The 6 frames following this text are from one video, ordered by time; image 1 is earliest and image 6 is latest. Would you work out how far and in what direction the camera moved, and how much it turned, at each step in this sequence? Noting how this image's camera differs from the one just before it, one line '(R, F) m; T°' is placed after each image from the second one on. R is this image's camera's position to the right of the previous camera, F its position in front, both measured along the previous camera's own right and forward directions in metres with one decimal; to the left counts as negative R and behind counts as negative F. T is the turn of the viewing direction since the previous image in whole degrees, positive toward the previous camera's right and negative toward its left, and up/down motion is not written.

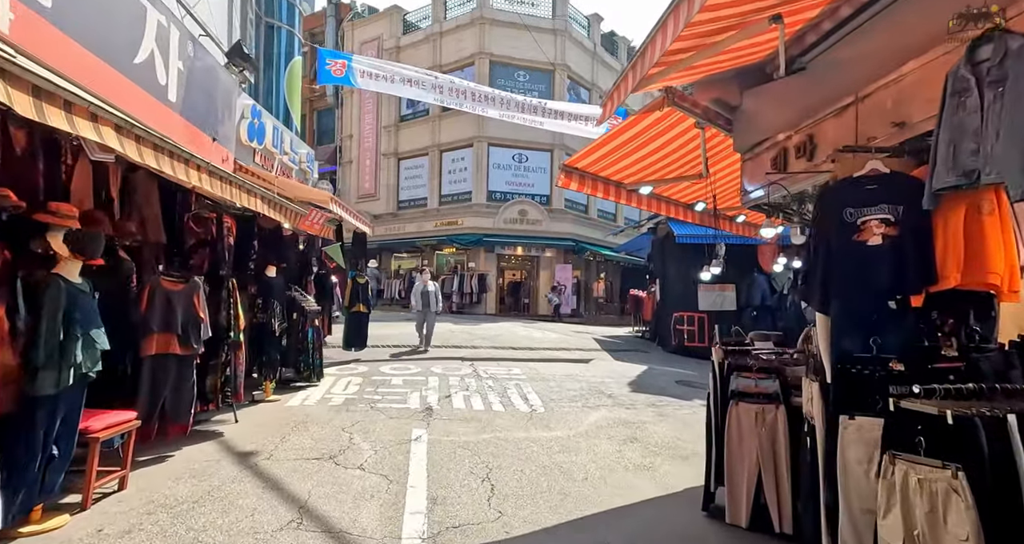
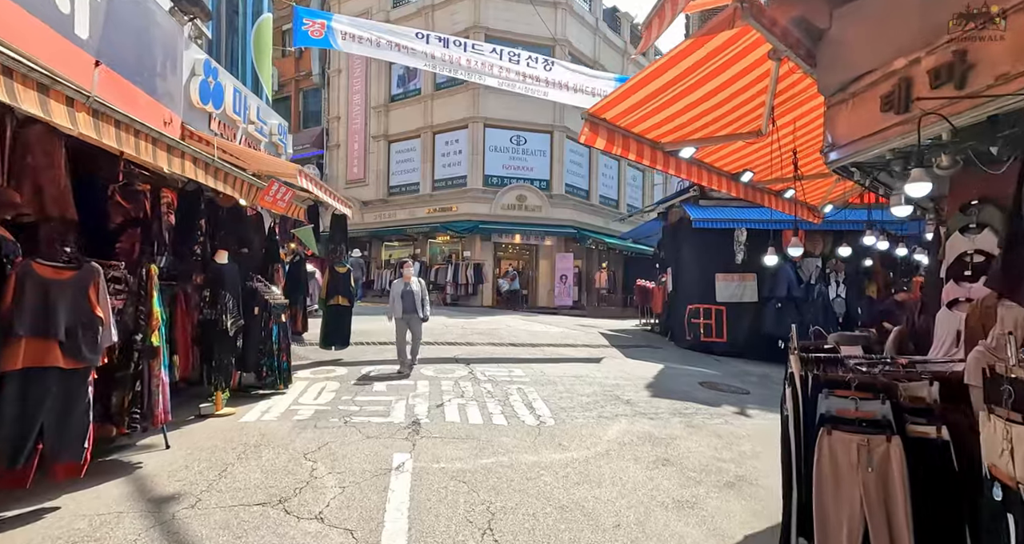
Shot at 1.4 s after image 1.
(-0.1, +1.1) m; +1°
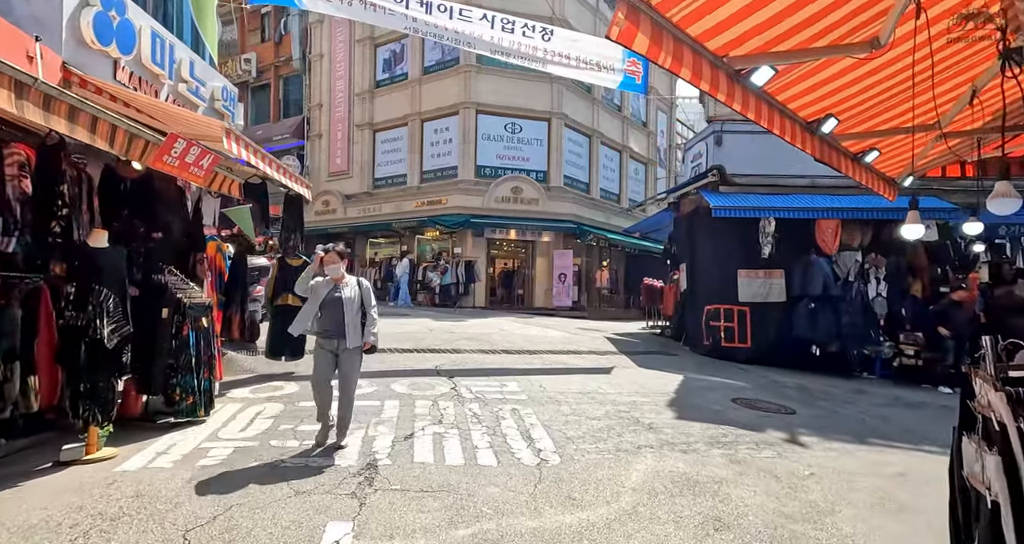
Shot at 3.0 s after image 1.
(0.0, +1.4) m; +1°
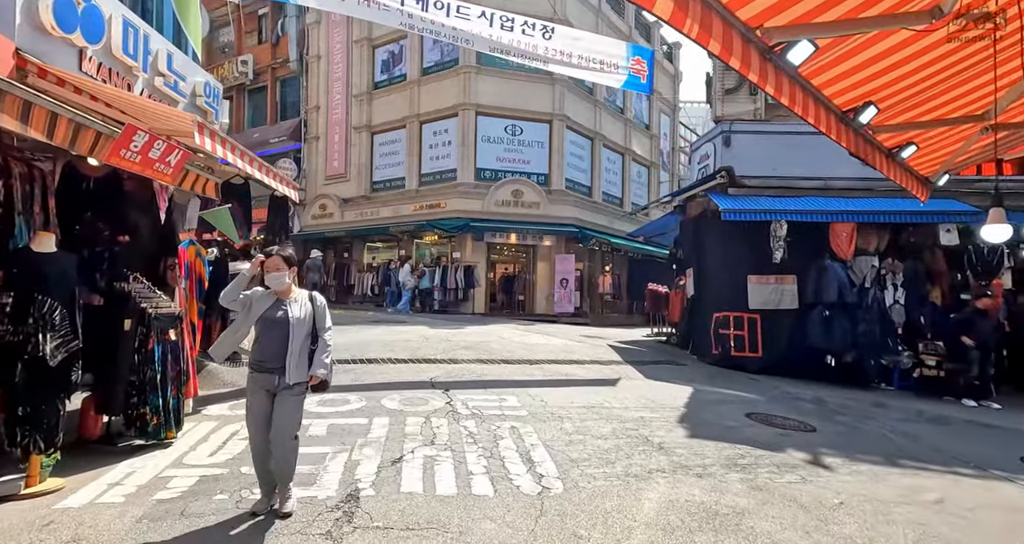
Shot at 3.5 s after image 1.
(0.0, +0.4) m; 0°
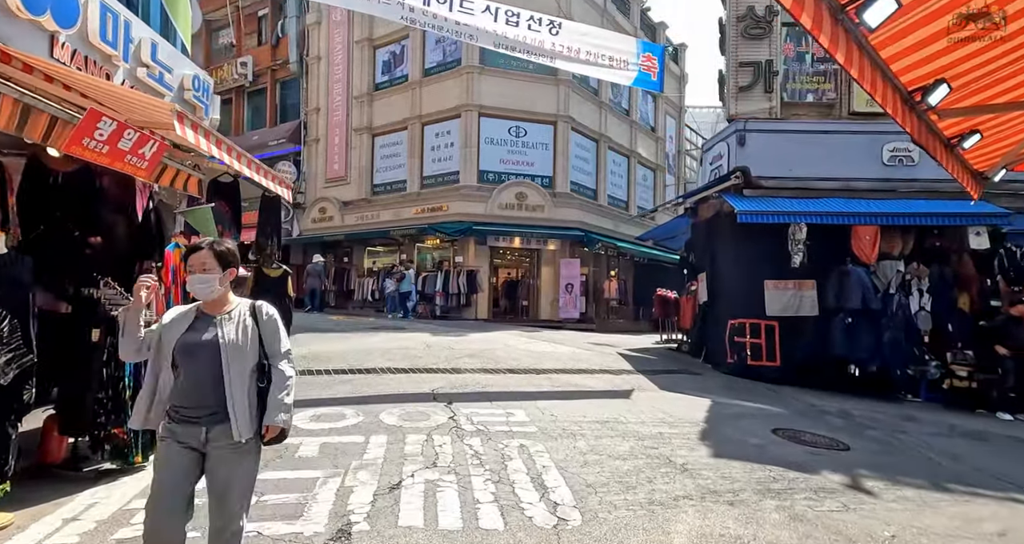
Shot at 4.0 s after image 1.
(-0.1, +0.4) m; 0°
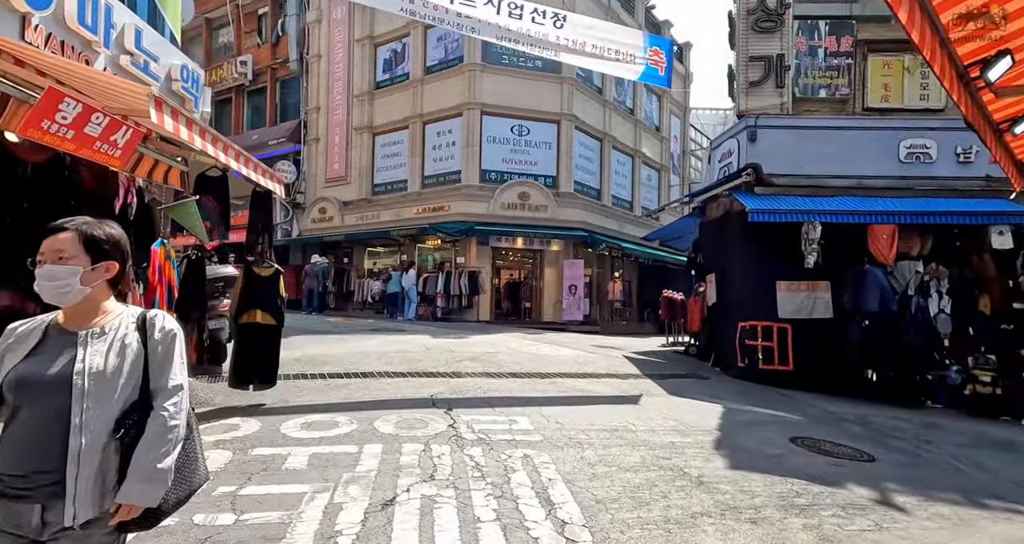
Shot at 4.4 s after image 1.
(0.0, +0.3) m; 0°
